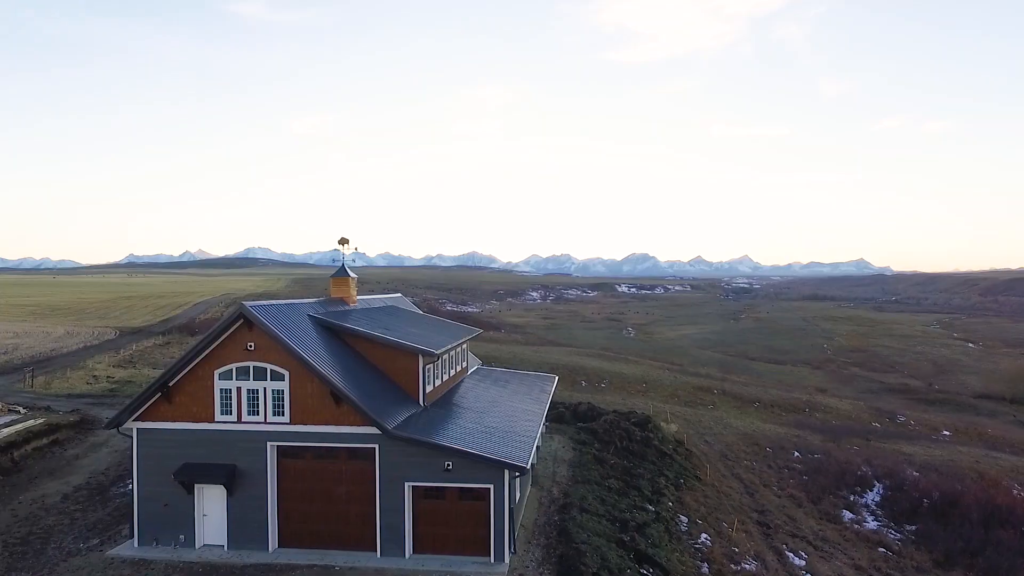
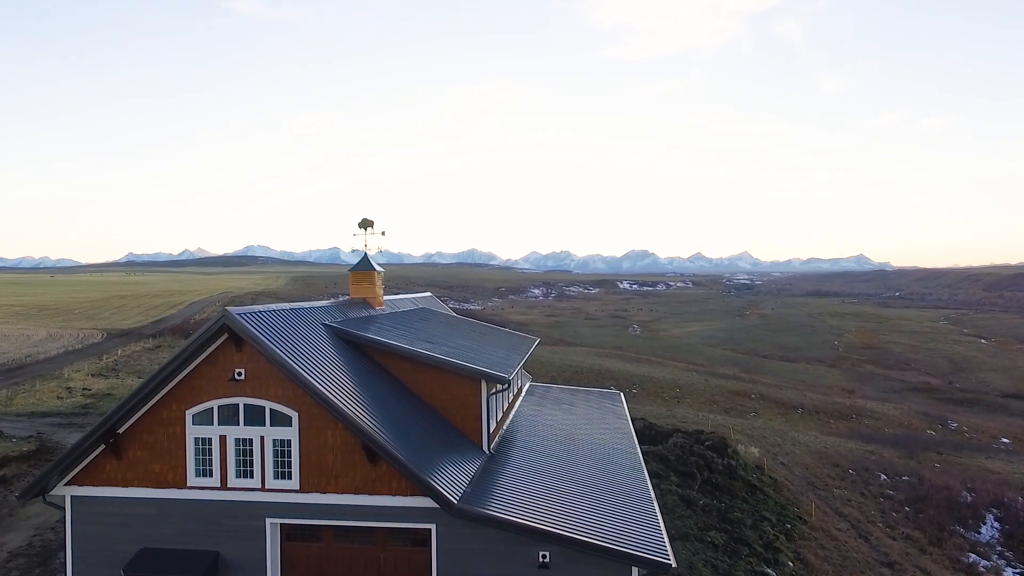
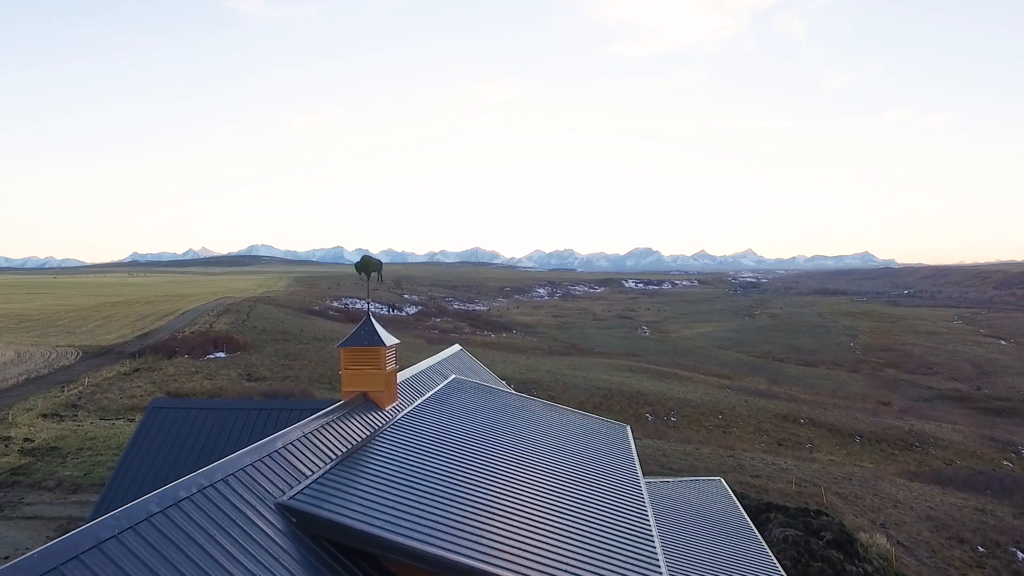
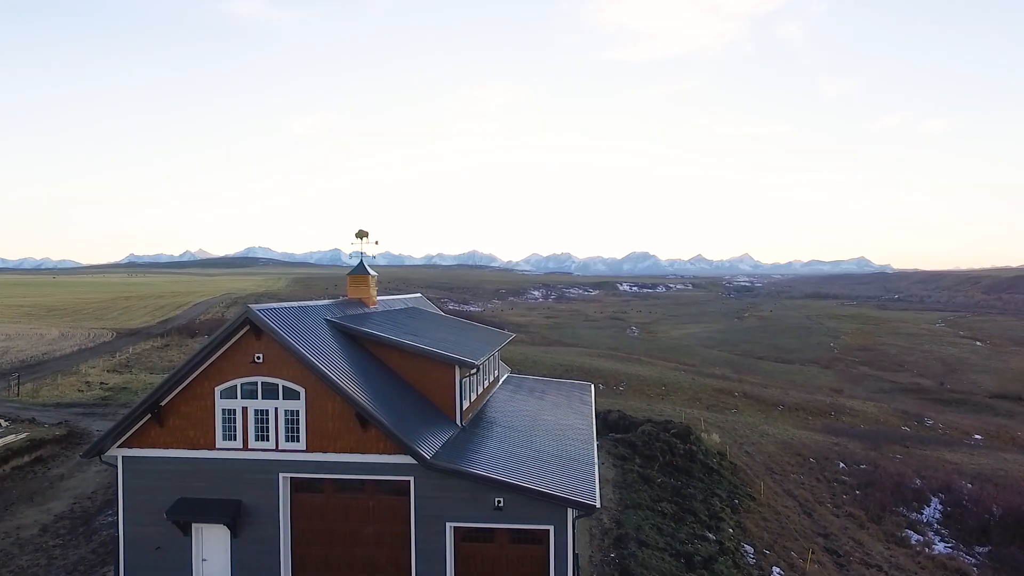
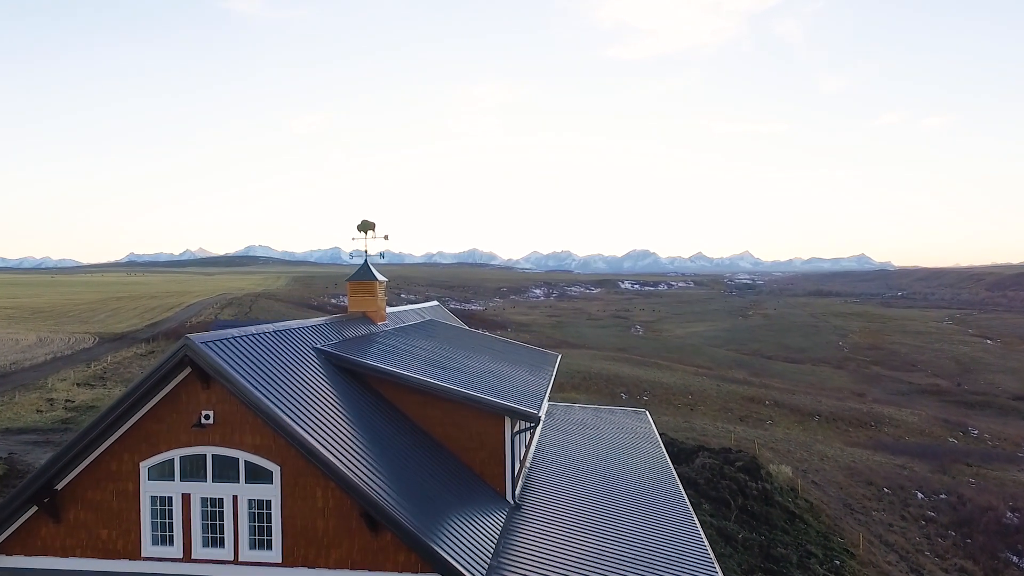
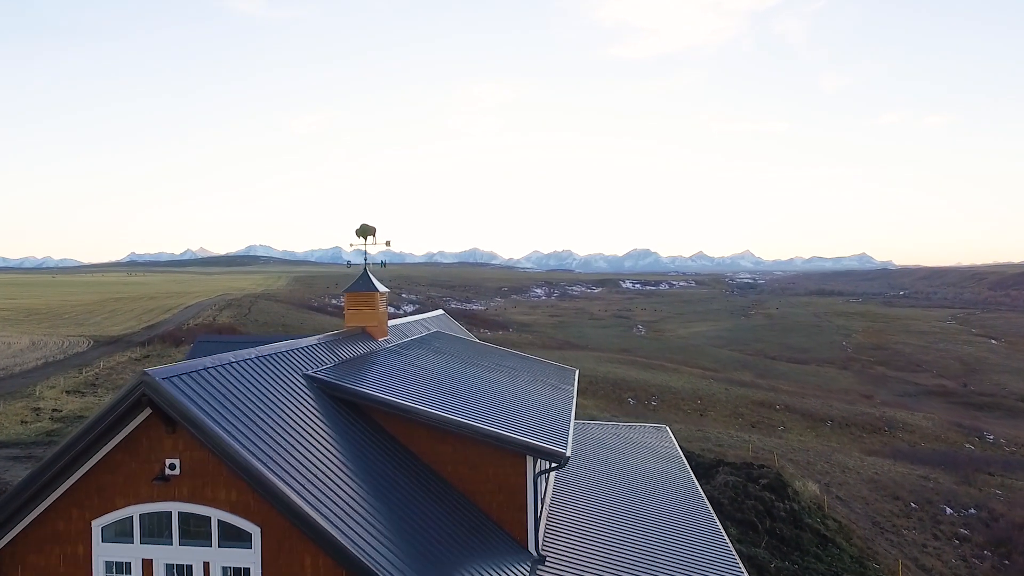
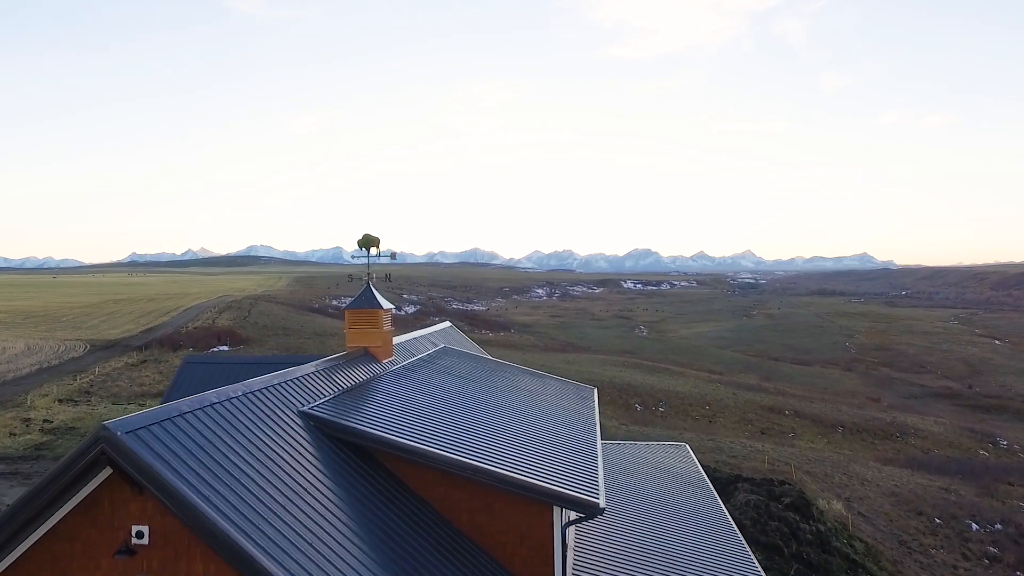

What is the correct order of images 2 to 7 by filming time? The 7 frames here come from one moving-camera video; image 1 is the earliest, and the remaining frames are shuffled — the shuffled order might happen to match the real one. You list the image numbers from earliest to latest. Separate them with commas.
4, 2, 5, 6, 7, 3
